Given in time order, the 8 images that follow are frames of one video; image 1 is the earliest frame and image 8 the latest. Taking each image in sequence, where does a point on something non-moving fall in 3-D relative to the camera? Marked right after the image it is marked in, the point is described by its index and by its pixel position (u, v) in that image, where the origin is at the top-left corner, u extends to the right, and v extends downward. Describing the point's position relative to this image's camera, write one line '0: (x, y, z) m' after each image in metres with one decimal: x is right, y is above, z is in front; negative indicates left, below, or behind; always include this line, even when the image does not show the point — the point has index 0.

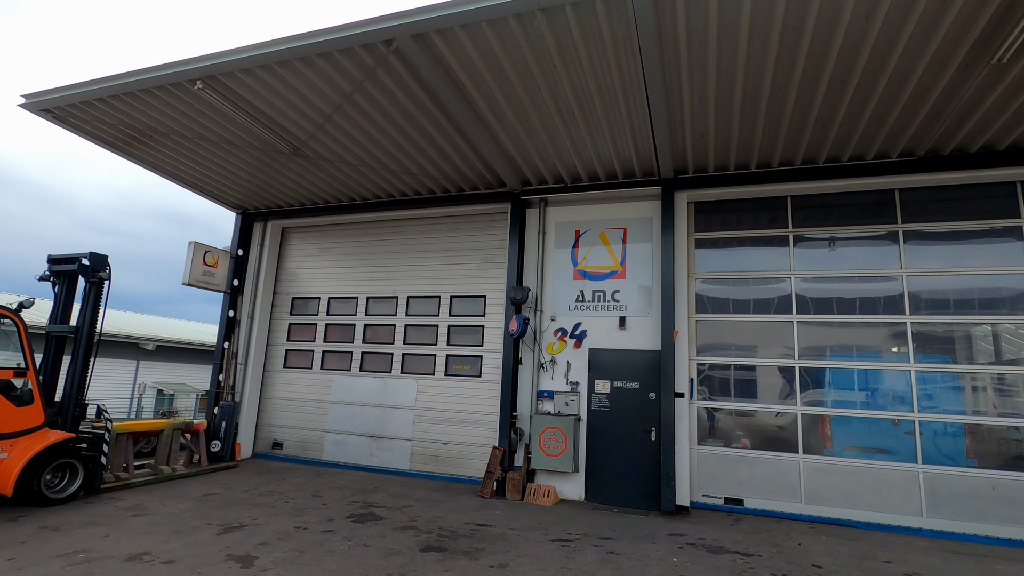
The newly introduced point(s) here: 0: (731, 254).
0: (+2.5, +0.4, +6.0) m
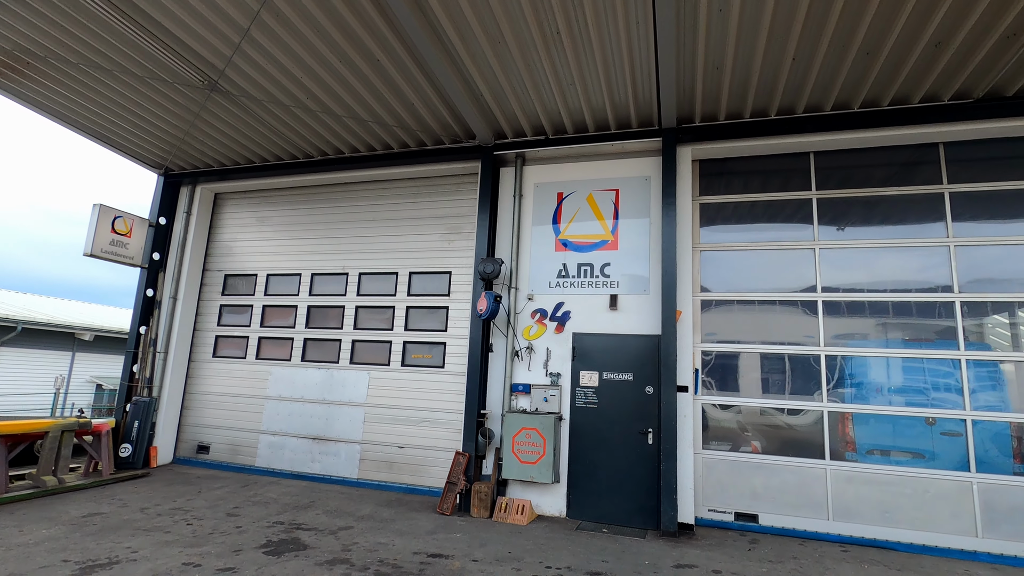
0: (+2.2, +0.6, +5.0) m
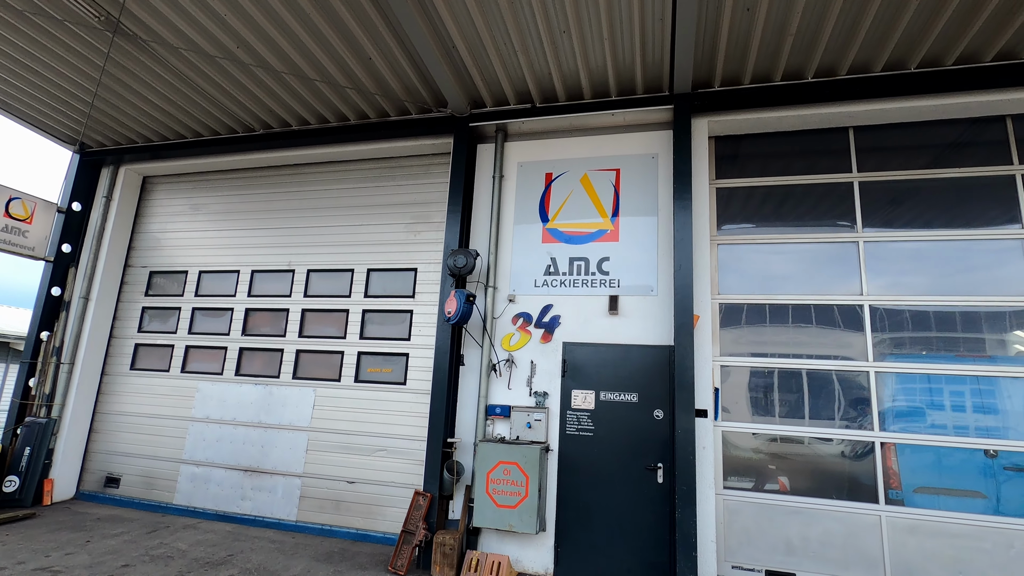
0: (+2.1, +0.6, +4.2) m
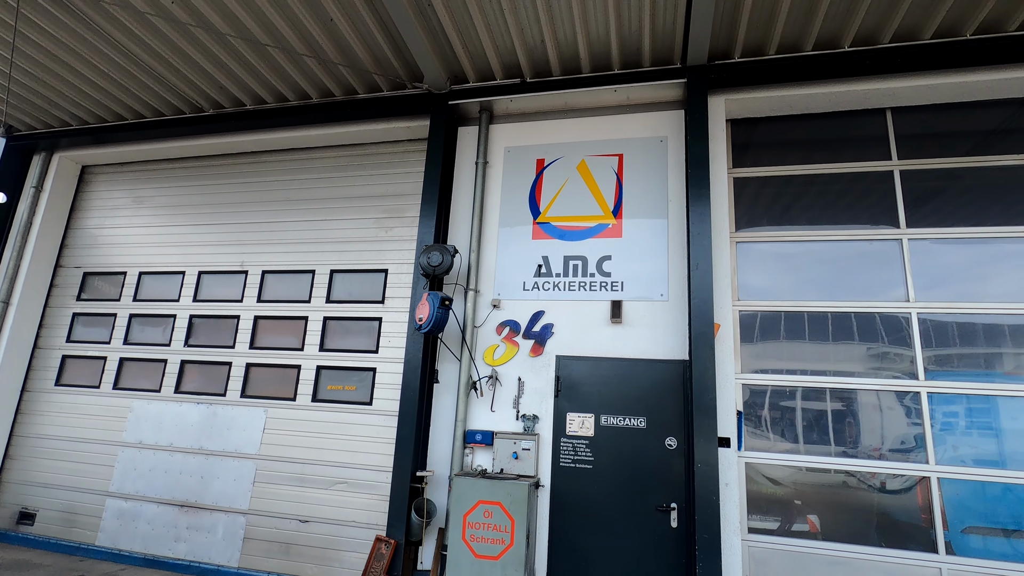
0: (+2.0, +0.6, +3.6) m
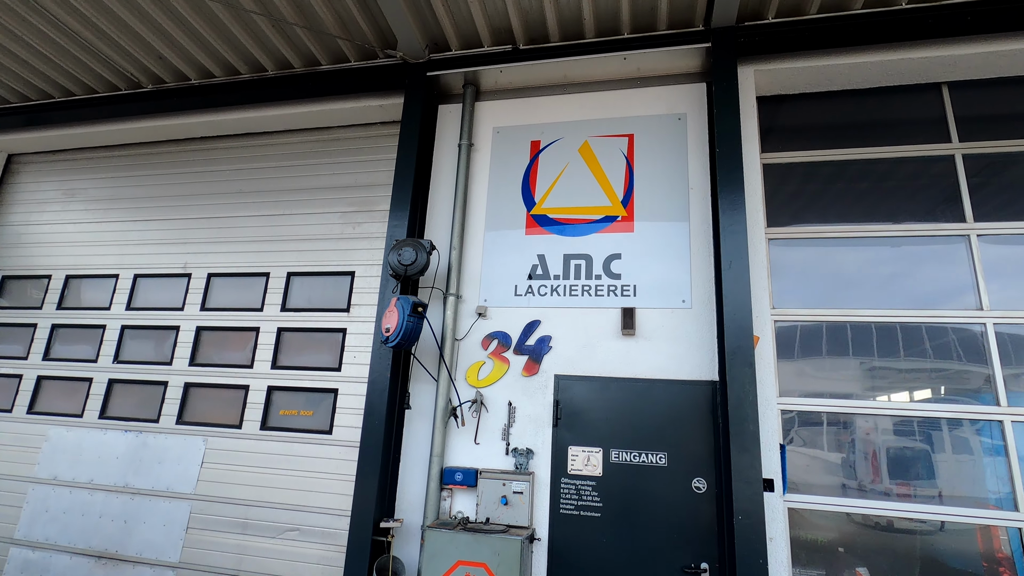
0: (+1.9, +0.5, +3.1) m
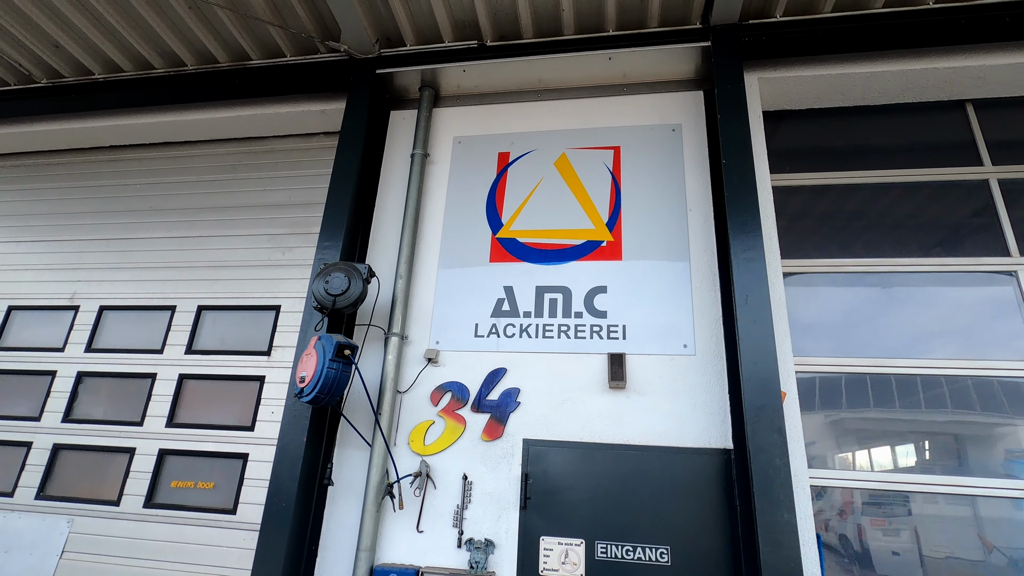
0: (+1.7, +0.3, +2.6) m
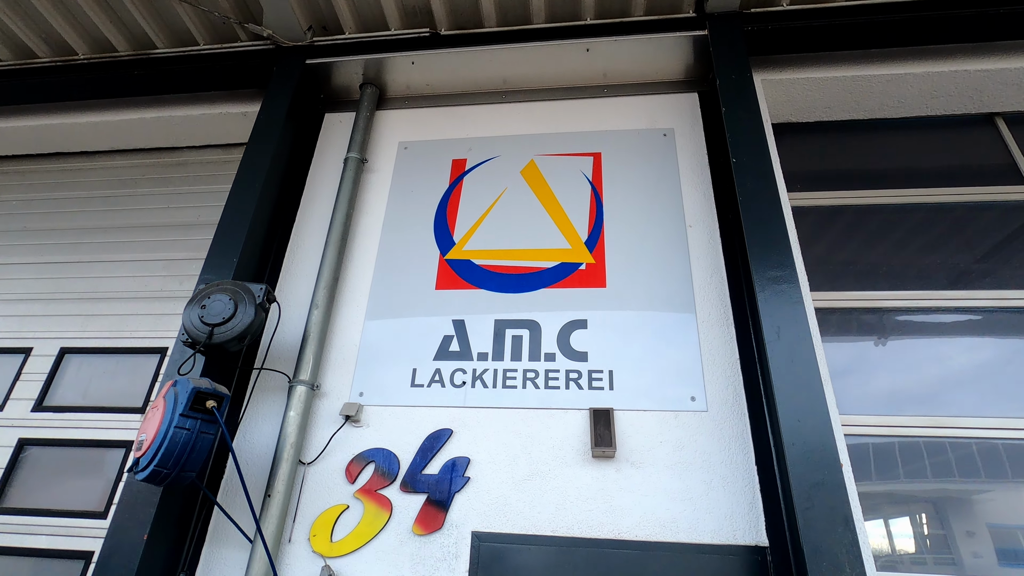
0: (+1.5, +0.1, +2.2) m
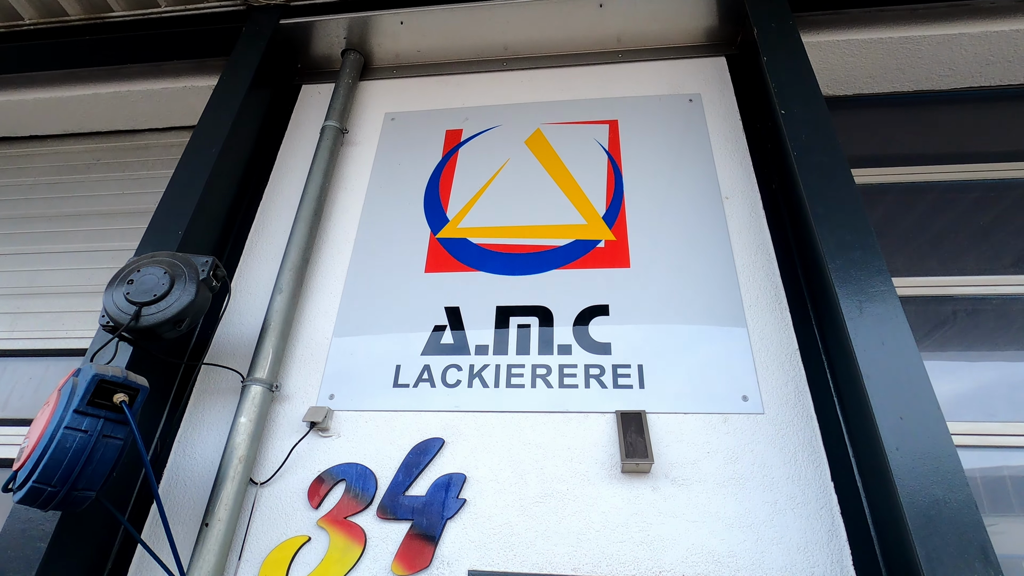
0: (+1.6, +0.2, +1.9) m
